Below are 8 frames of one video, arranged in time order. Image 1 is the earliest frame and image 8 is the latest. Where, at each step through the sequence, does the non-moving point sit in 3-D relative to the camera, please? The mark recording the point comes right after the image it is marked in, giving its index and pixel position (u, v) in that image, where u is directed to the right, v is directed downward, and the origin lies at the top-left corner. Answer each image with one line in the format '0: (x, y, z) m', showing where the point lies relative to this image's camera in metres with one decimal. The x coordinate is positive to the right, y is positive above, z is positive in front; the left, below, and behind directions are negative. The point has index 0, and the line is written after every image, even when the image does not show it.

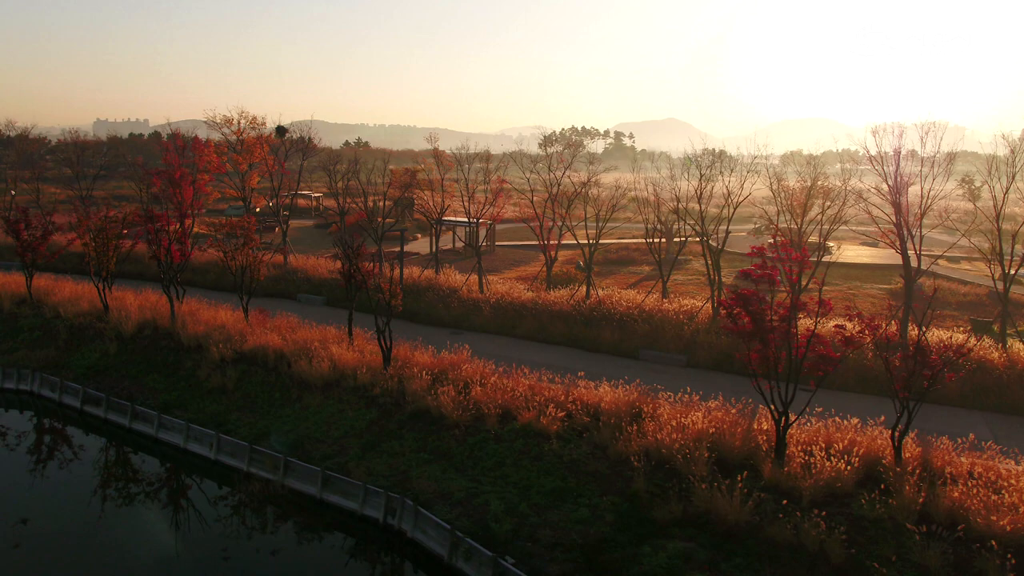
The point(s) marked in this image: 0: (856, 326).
0: (+8.1, -0.9, +17.1) m
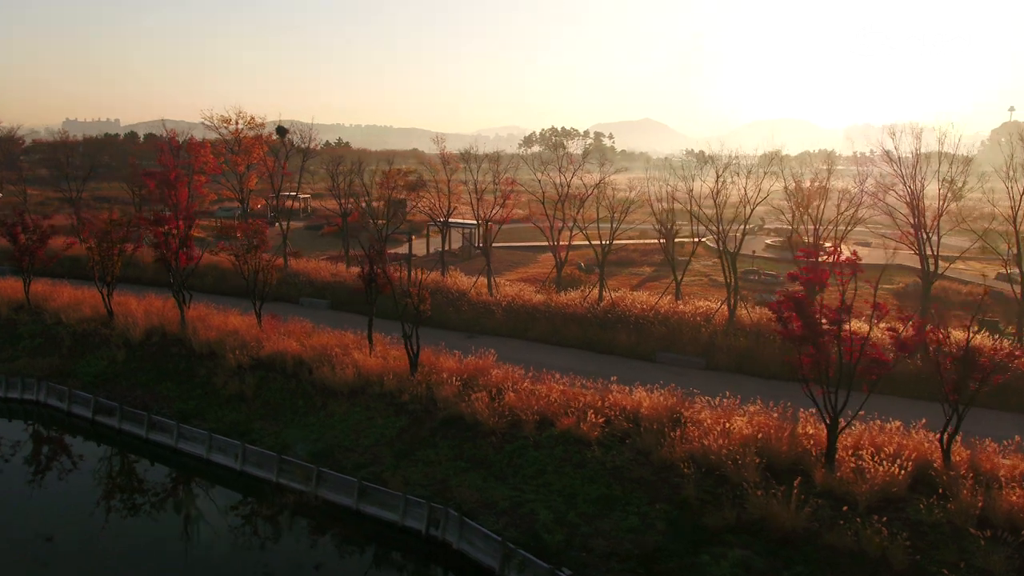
0: (+9.2, -1.0, +17.0) m
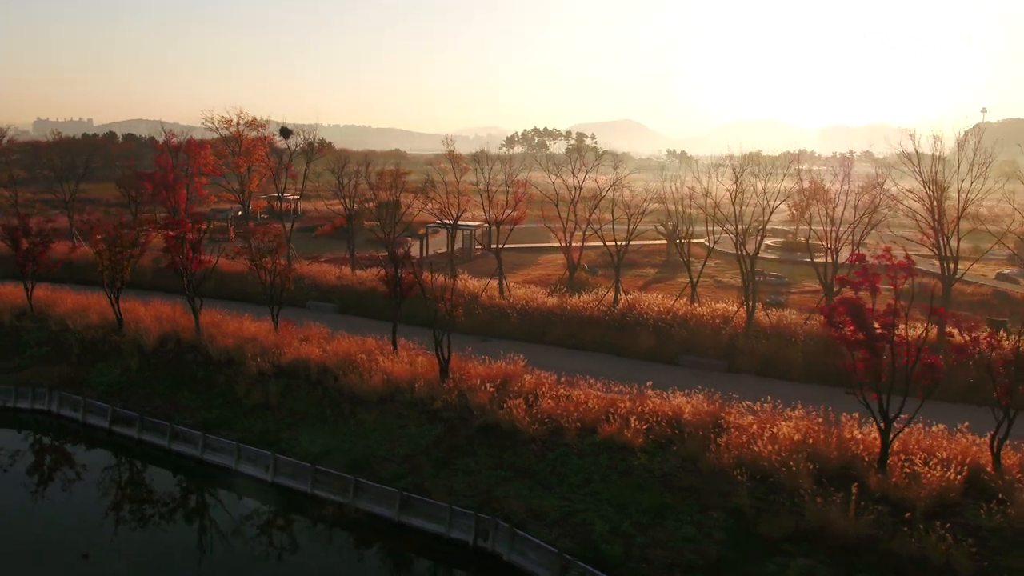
0: (+10.4, -1.1, +16.9) m
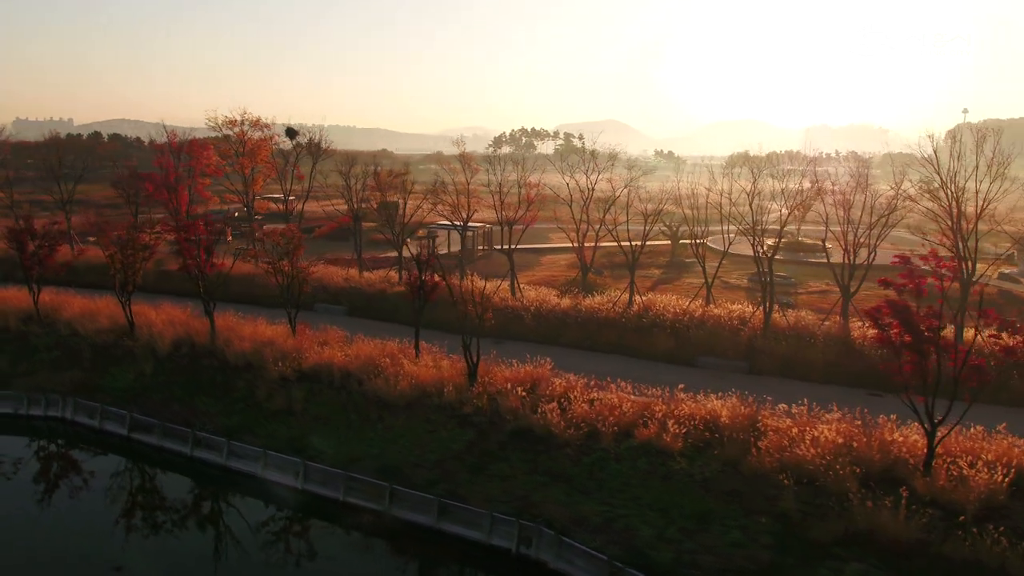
0: (+11.4, -1.1, +16.9) m
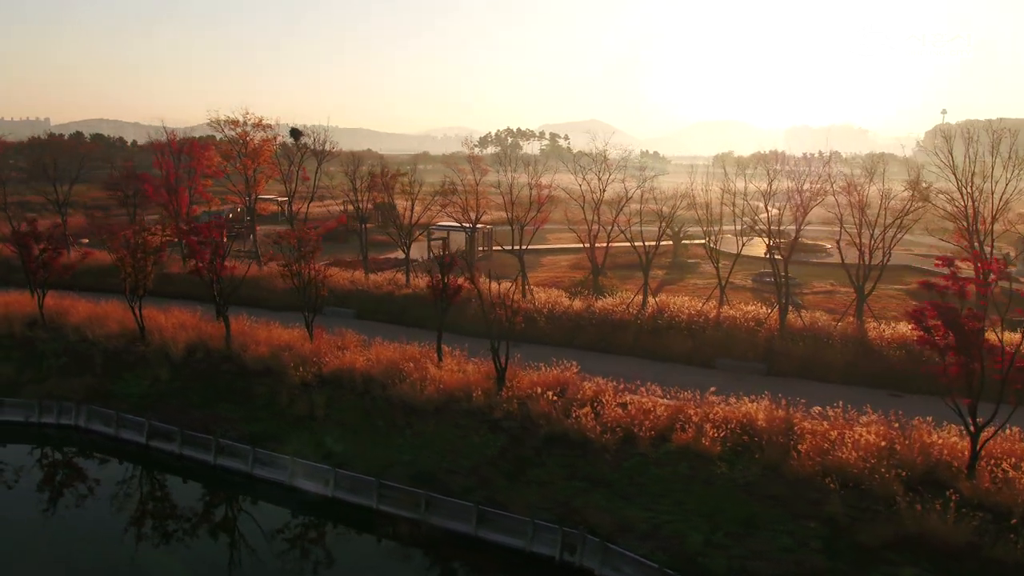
0: (+12.4, -1.1, +16.9) m
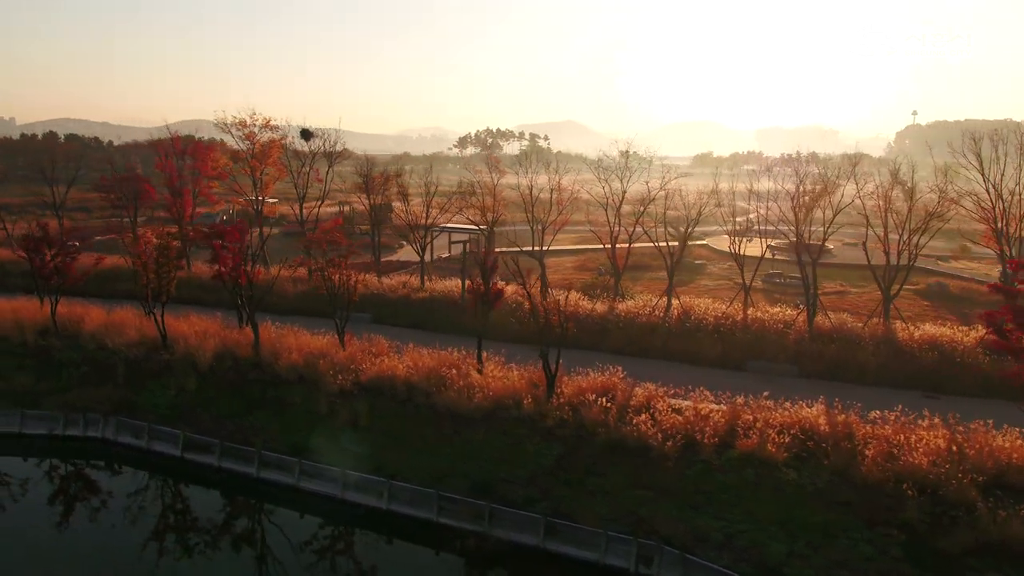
0: (+14.1, -1.2, +16.9) m
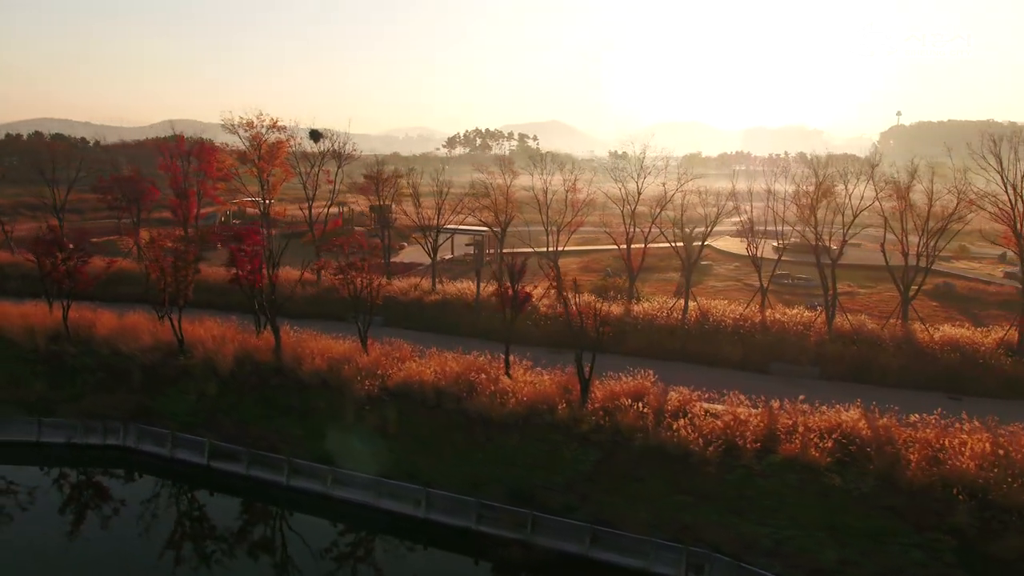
0: (+15.2, -1.3, +16.9) m
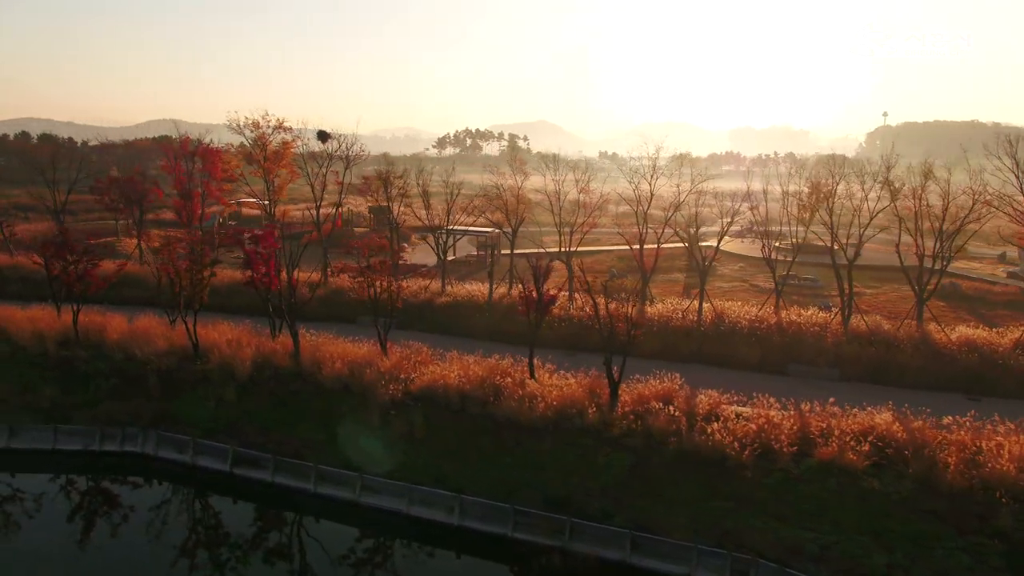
0: (+16.2, -1.3, +16.9) m
